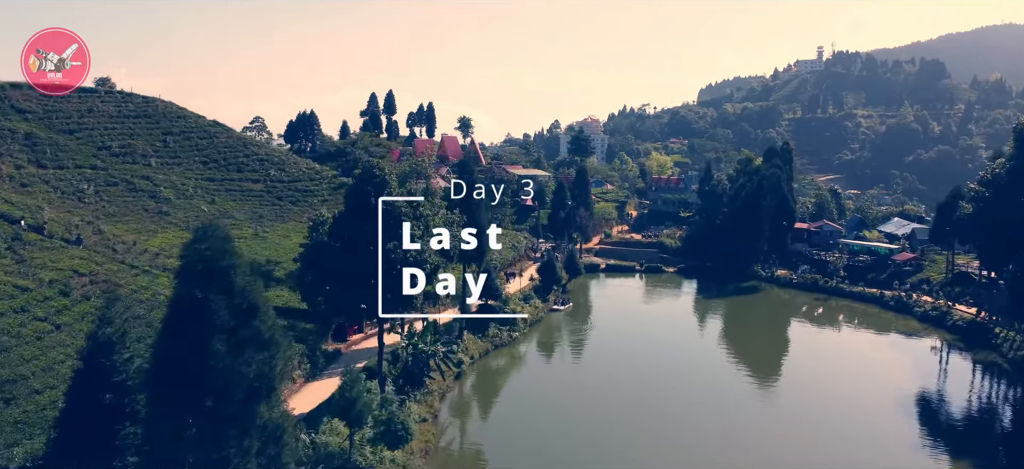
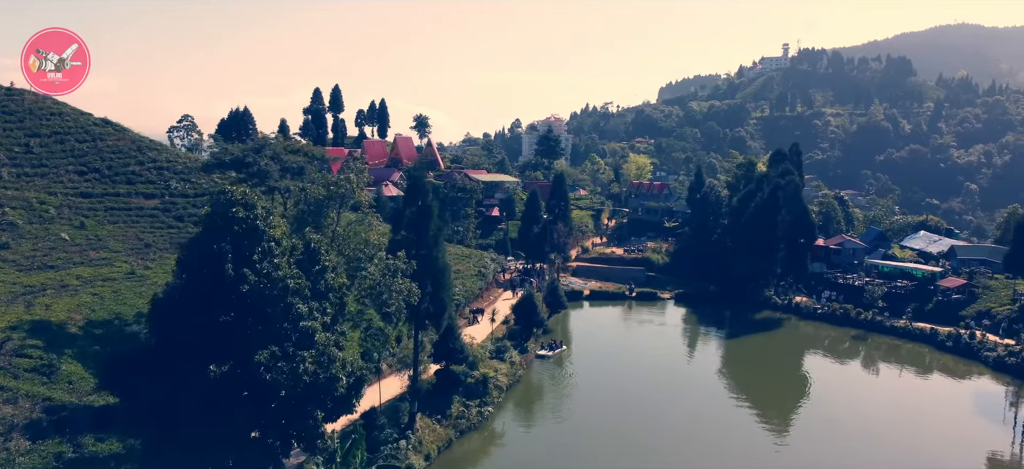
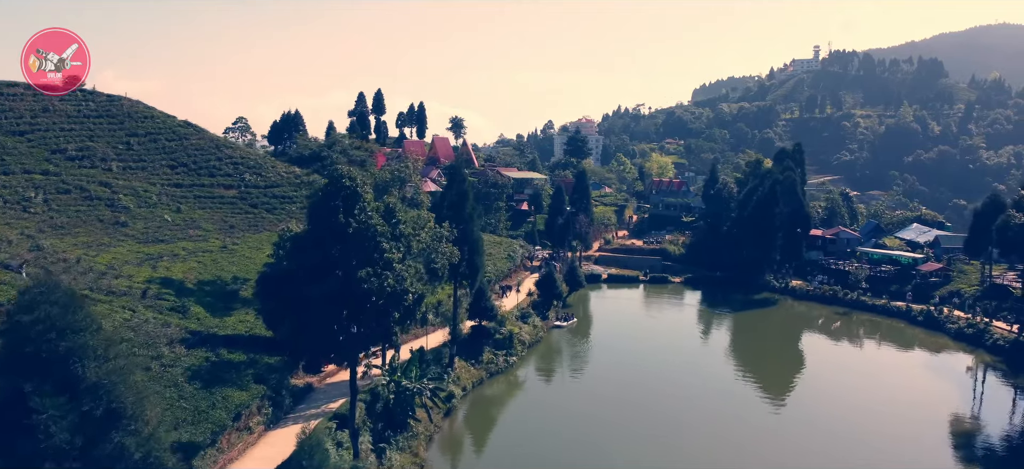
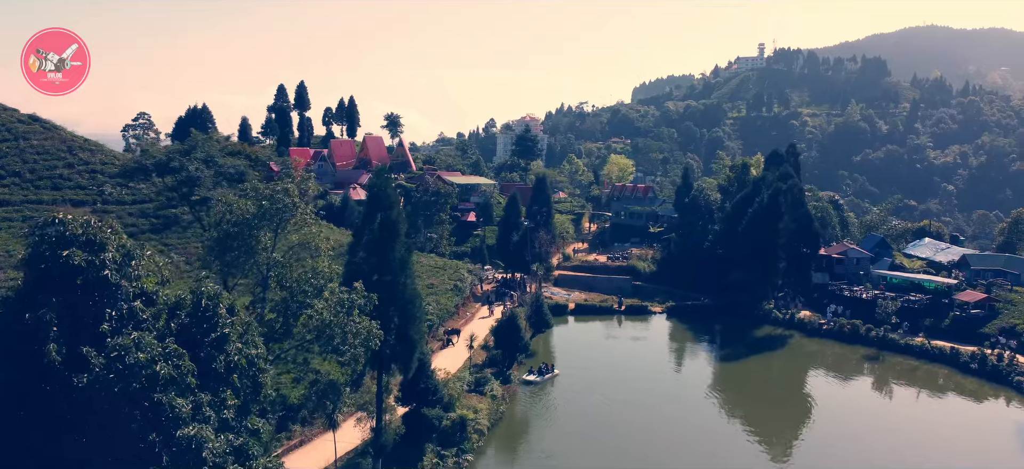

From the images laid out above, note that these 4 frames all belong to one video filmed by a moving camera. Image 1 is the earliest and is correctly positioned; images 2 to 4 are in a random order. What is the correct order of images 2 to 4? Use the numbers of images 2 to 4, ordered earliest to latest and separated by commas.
3, 2, 4
